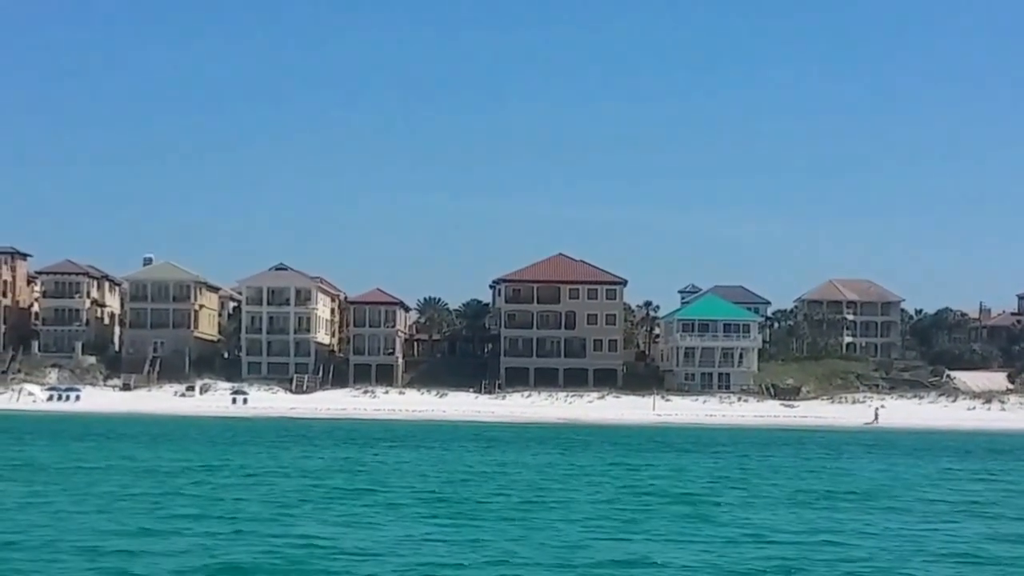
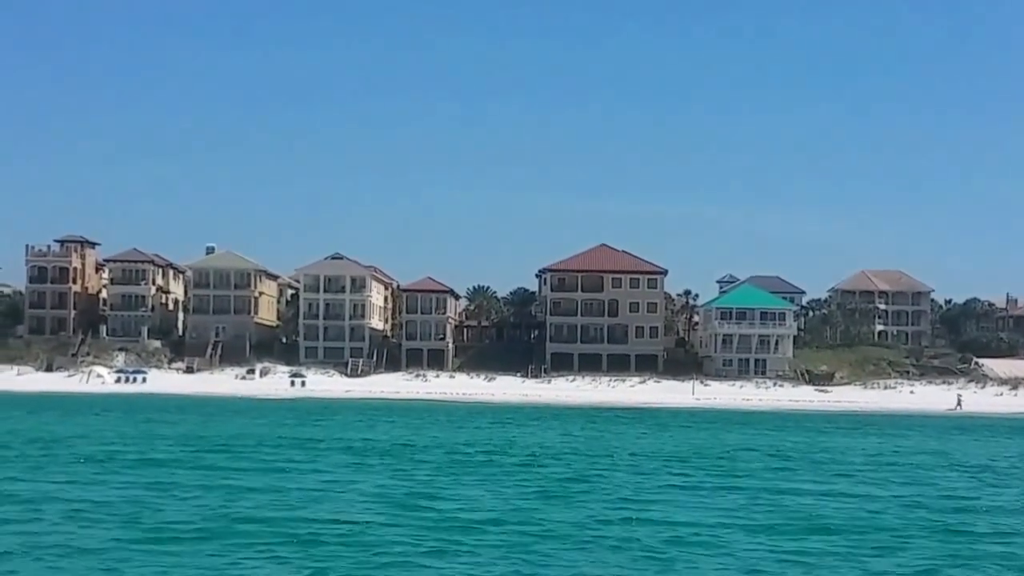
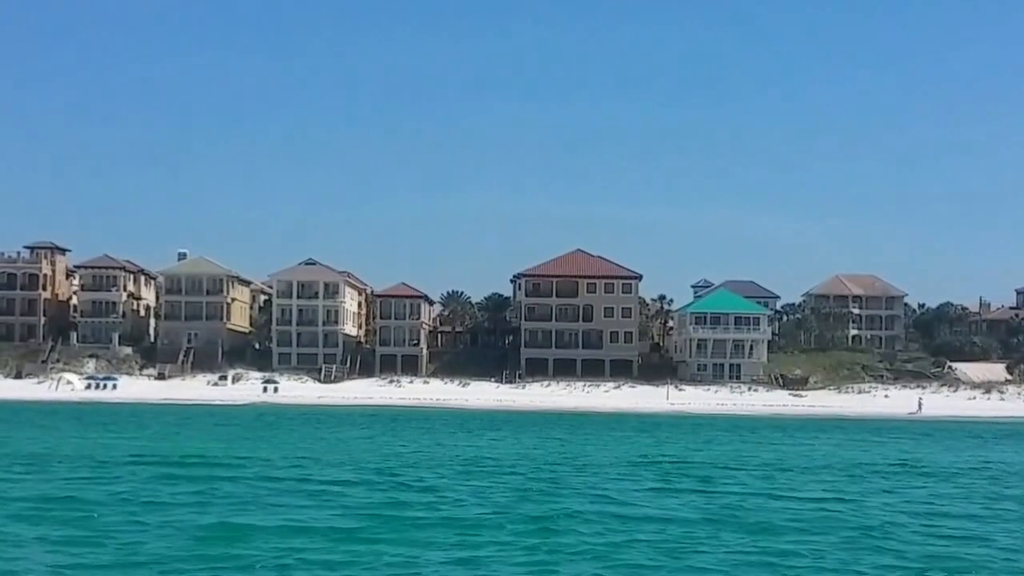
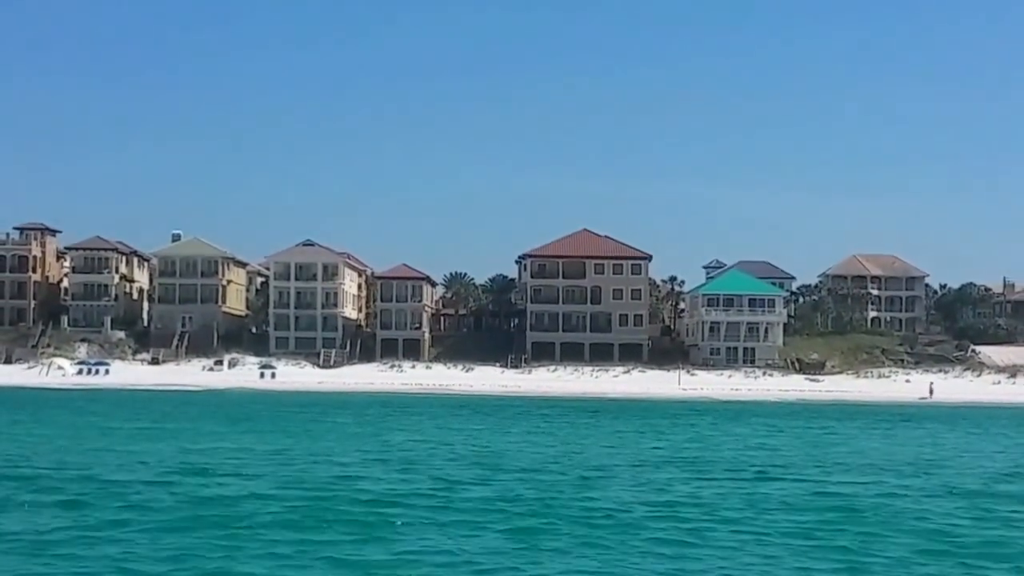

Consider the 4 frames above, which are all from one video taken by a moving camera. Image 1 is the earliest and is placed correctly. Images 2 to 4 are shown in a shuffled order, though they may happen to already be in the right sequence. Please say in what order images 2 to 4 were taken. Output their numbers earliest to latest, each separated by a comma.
4, 3, 2
